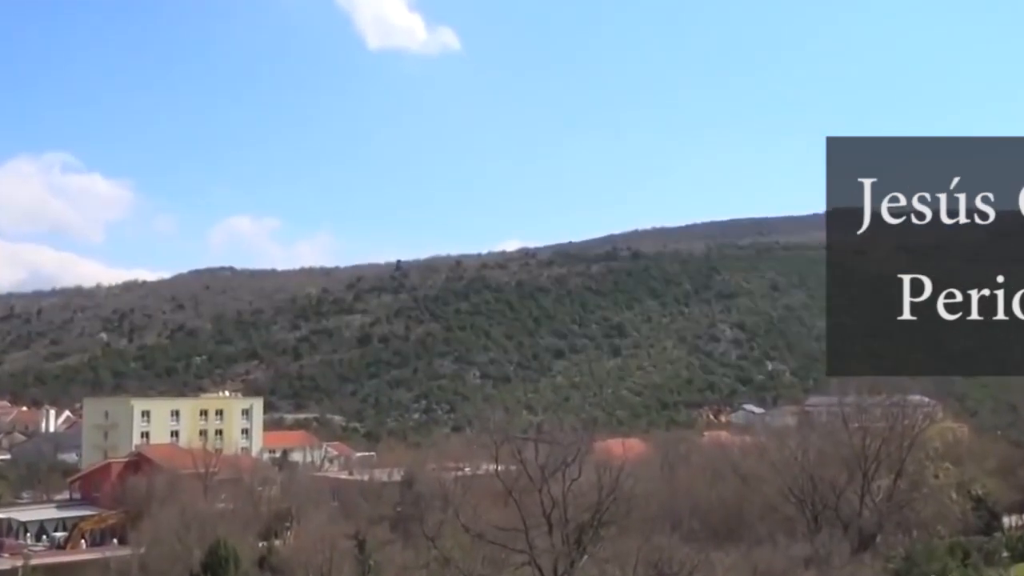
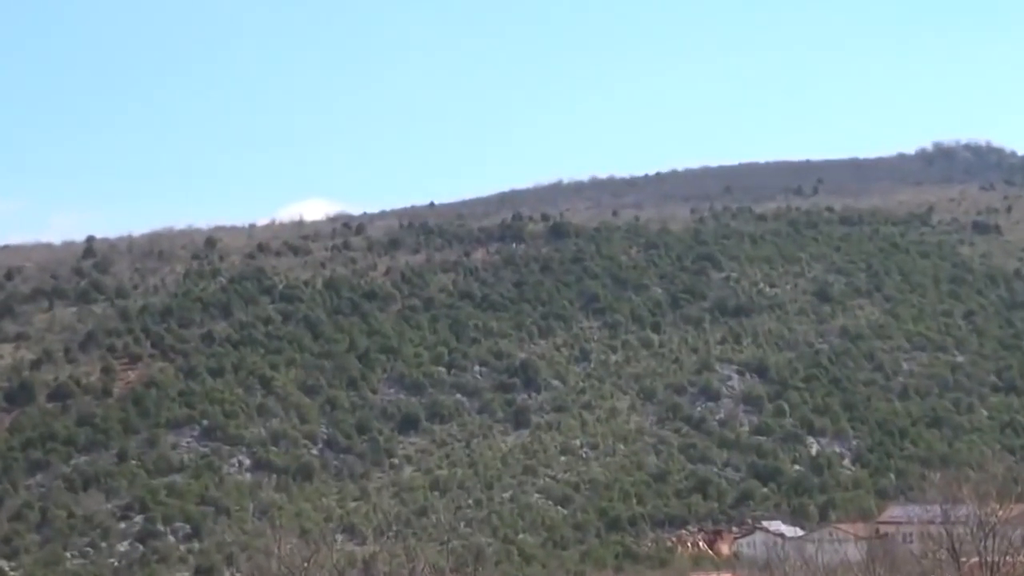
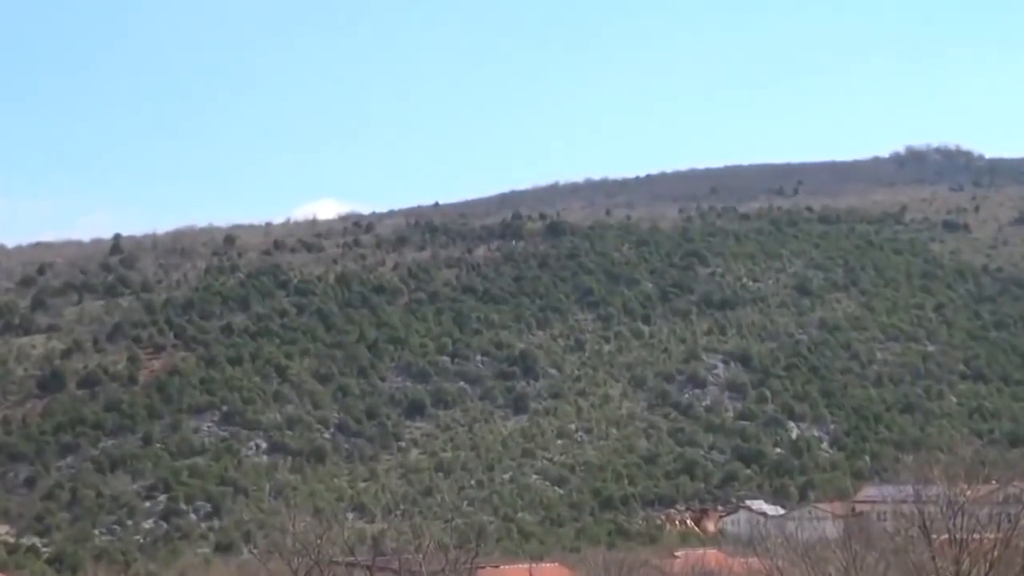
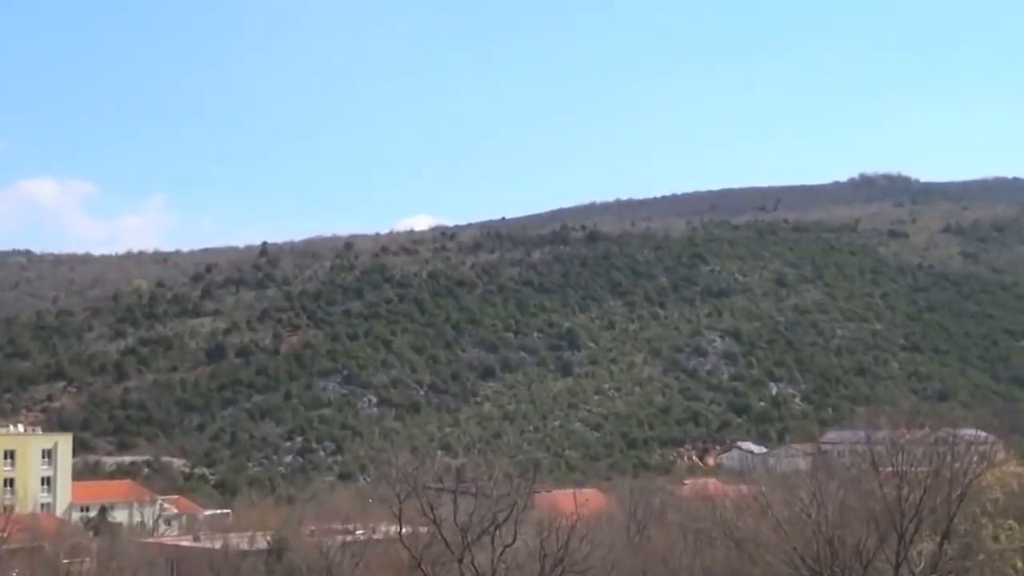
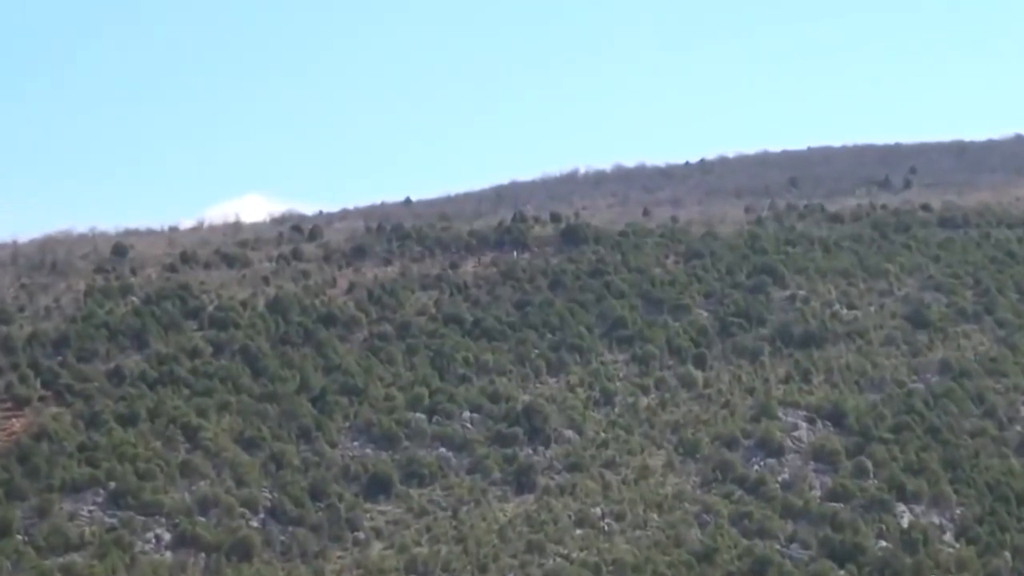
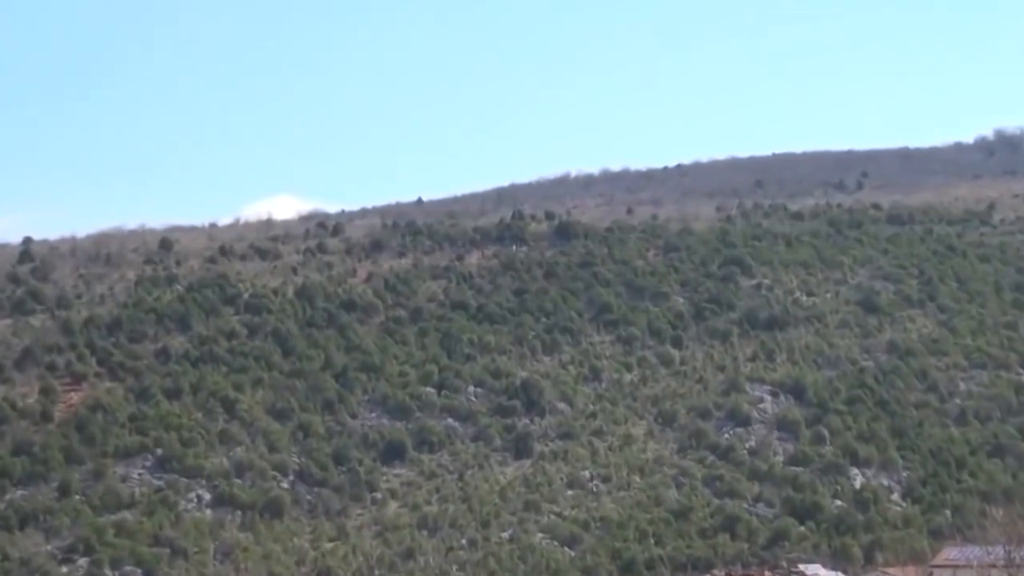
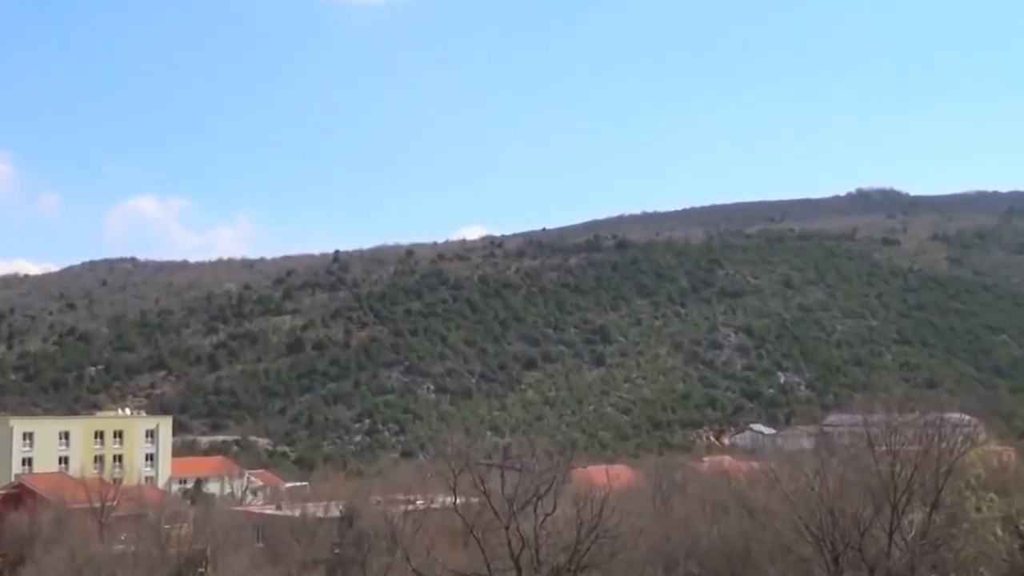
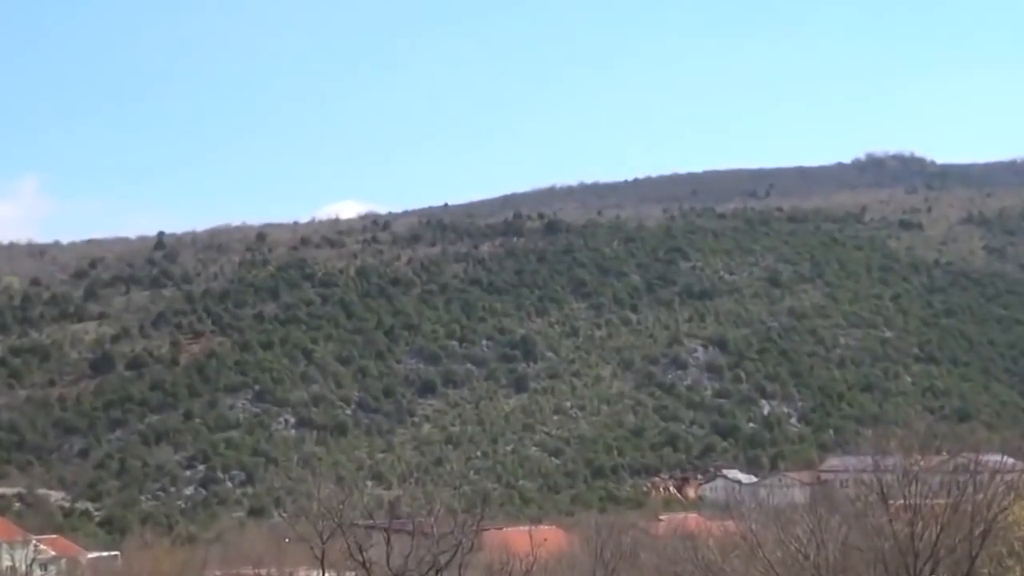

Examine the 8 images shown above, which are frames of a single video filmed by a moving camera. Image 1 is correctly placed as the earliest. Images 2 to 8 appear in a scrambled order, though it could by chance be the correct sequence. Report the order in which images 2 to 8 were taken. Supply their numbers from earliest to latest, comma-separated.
7, 4, 8, 3, 2, 6, 5
